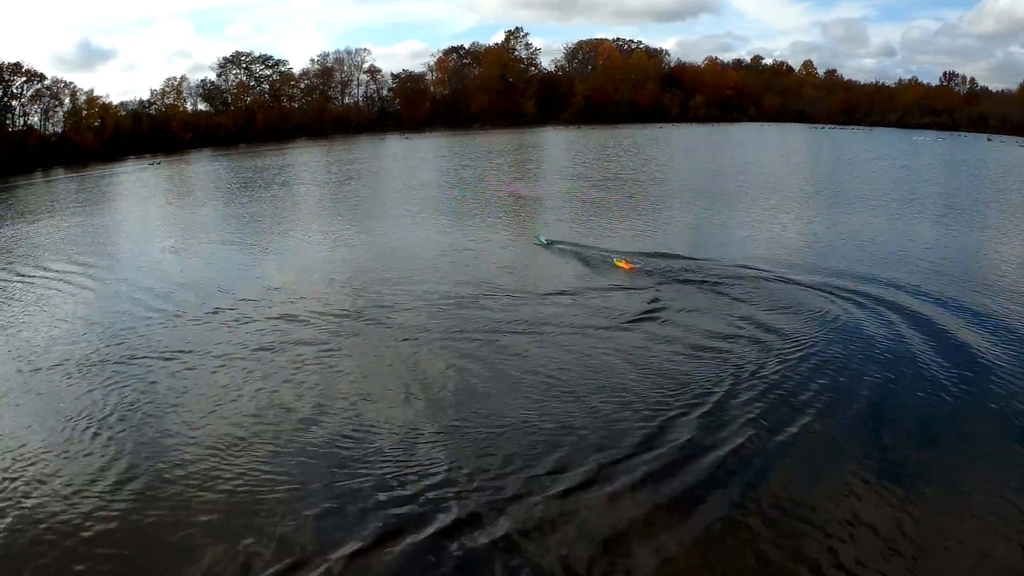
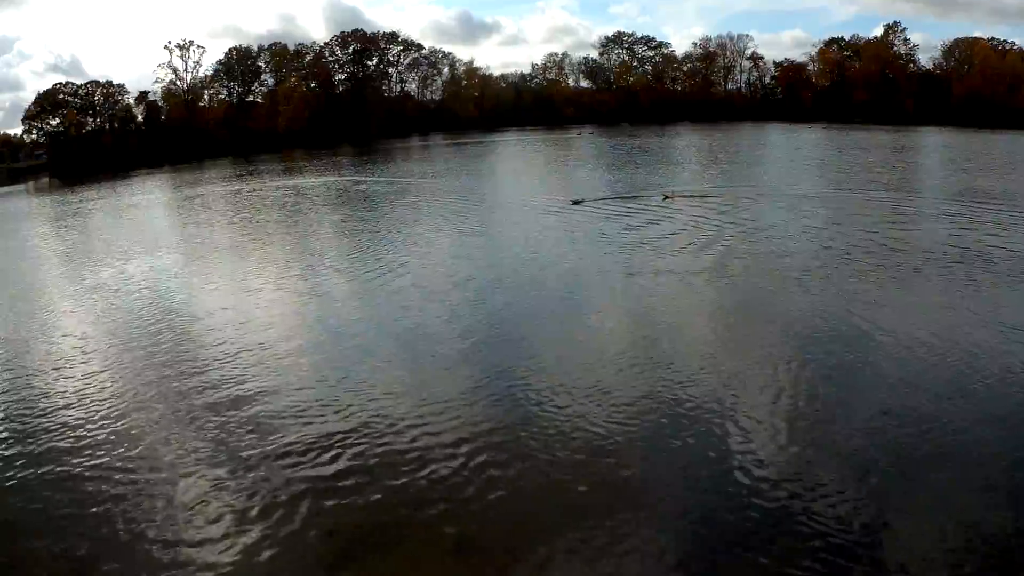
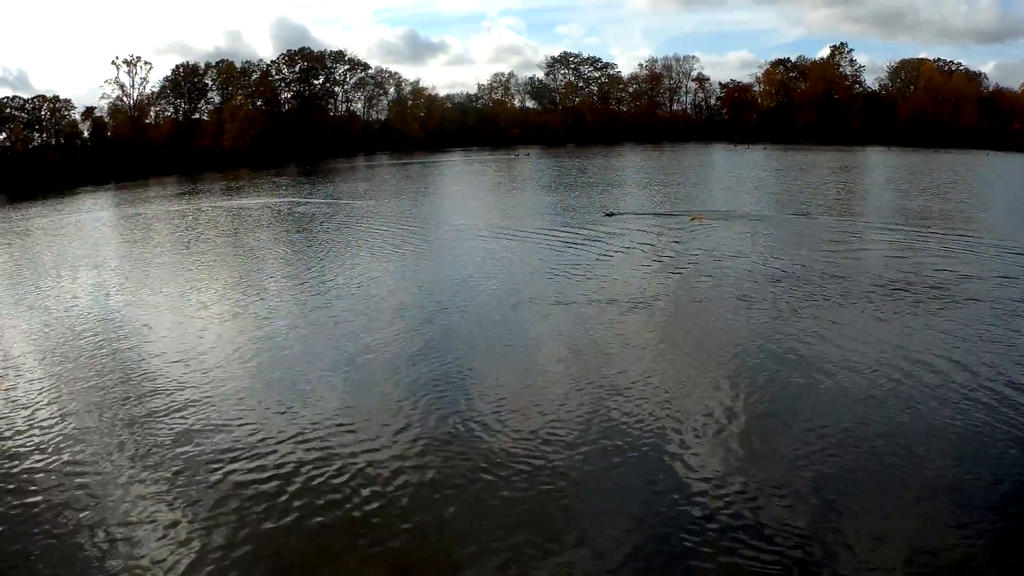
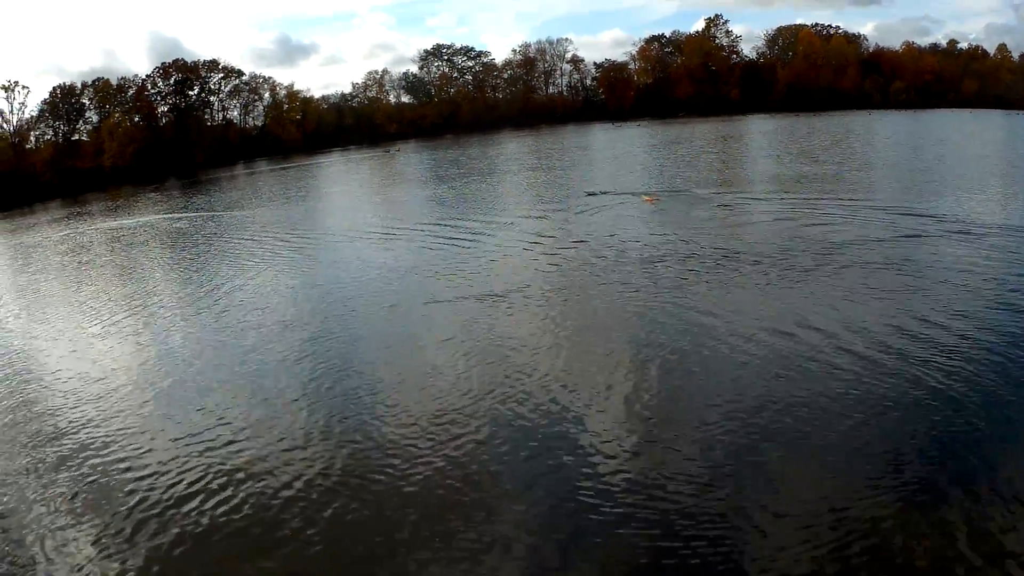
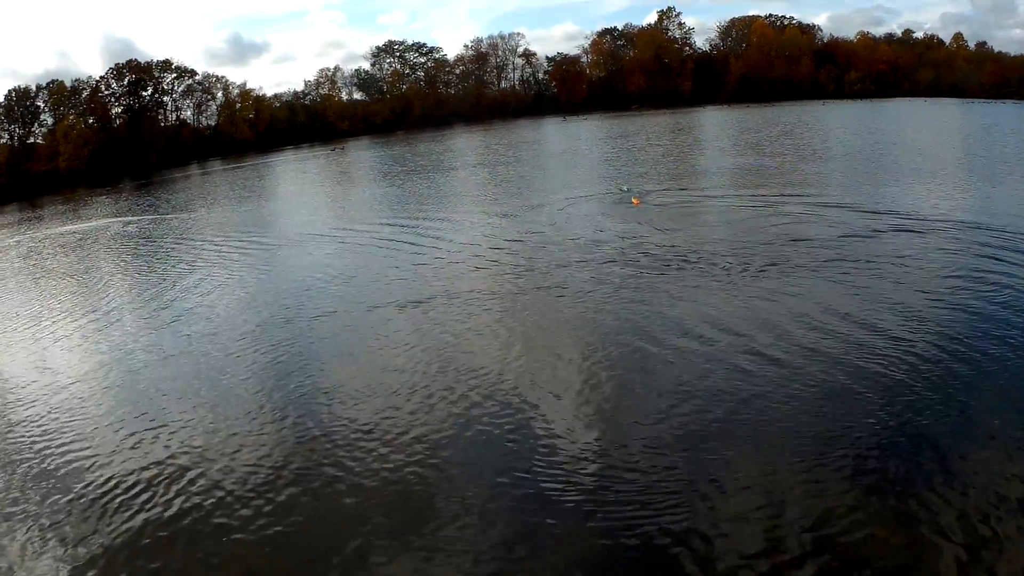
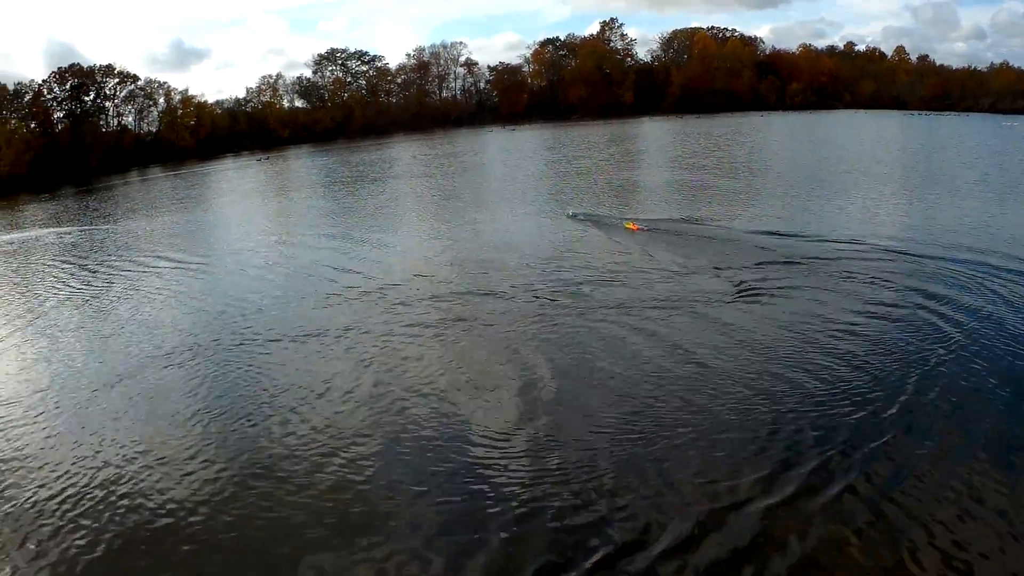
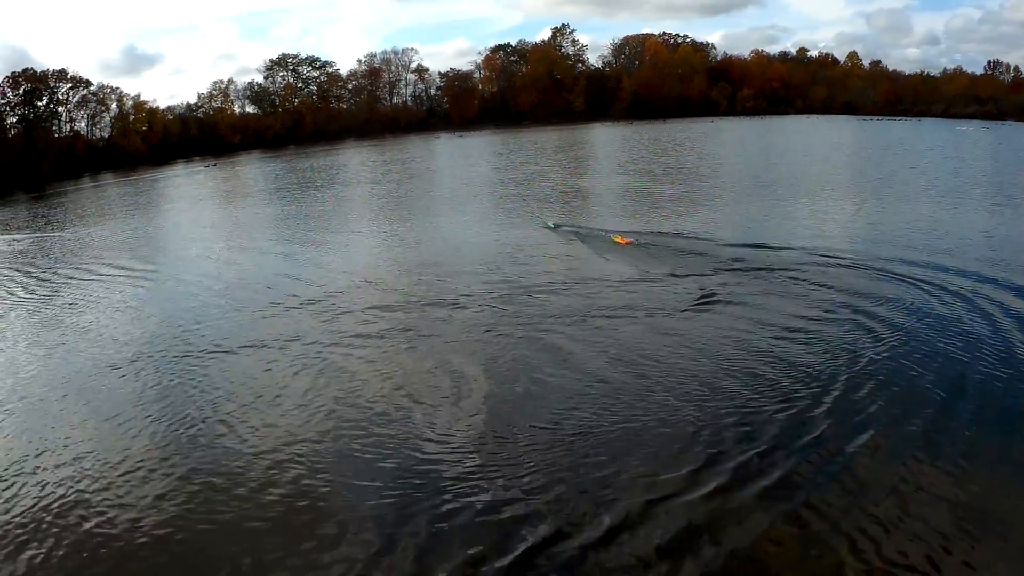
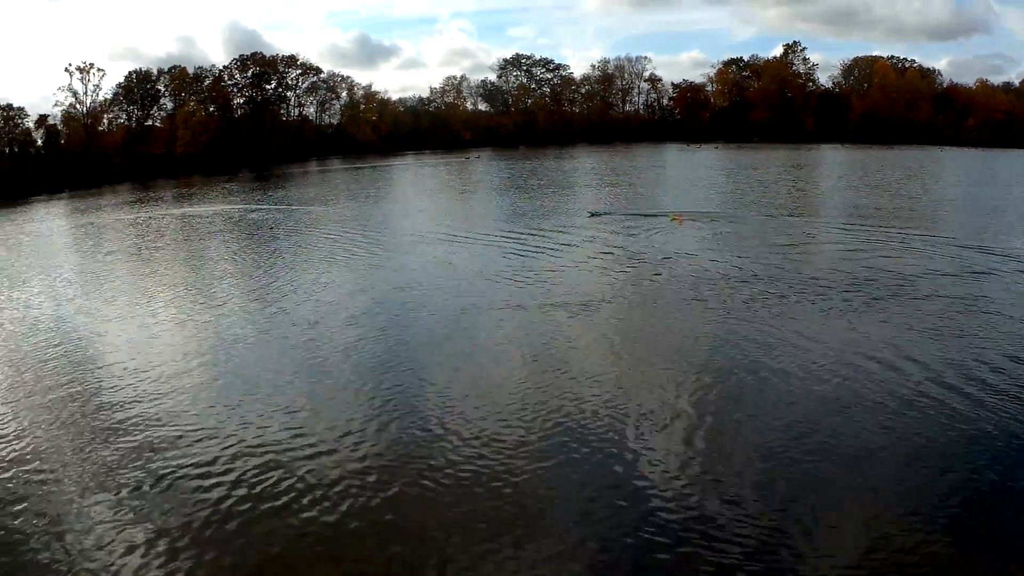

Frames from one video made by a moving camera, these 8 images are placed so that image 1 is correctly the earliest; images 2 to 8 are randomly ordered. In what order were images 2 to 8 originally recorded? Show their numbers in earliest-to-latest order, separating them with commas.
7, 6, 5, 4, 8, 3, 2
